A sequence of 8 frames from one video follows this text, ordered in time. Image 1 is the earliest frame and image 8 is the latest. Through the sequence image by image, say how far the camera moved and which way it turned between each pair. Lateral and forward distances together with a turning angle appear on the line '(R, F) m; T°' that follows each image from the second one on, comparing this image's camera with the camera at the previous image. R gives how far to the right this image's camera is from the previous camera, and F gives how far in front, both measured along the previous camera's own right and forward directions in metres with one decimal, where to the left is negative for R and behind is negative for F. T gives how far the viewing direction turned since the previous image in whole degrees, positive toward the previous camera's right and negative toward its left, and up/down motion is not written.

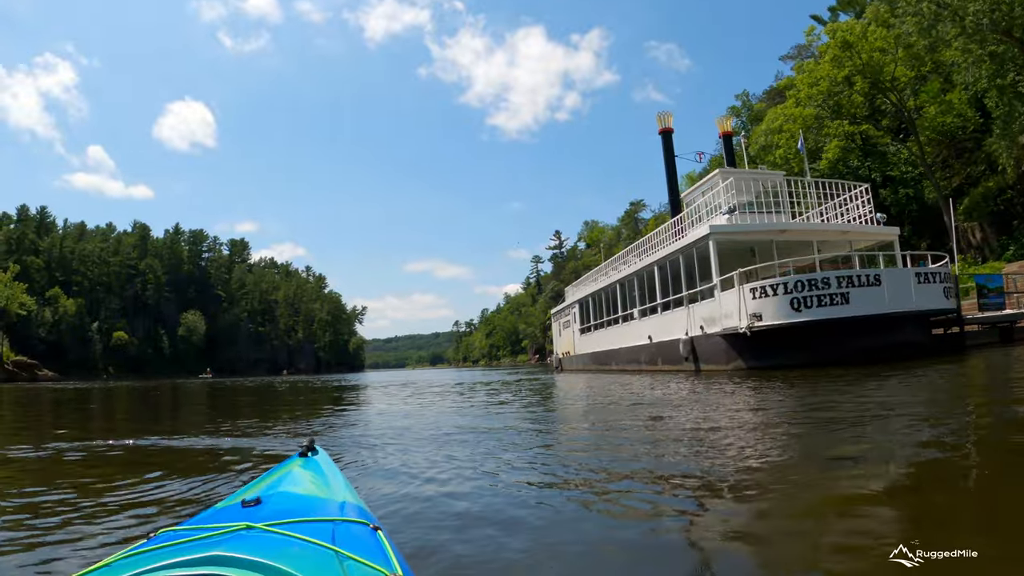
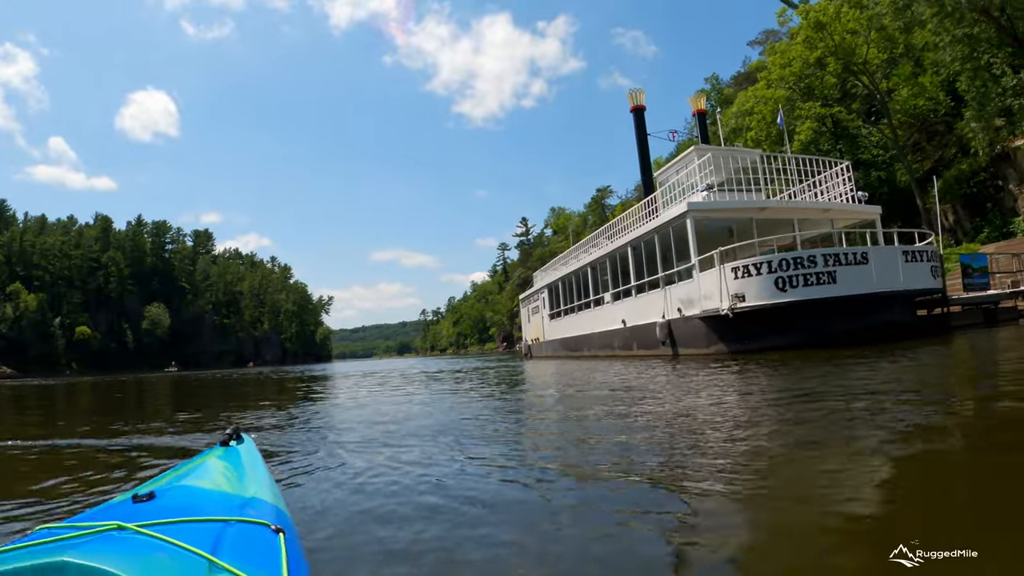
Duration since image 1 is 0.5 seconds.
(0.0, +1.0) m; +3°
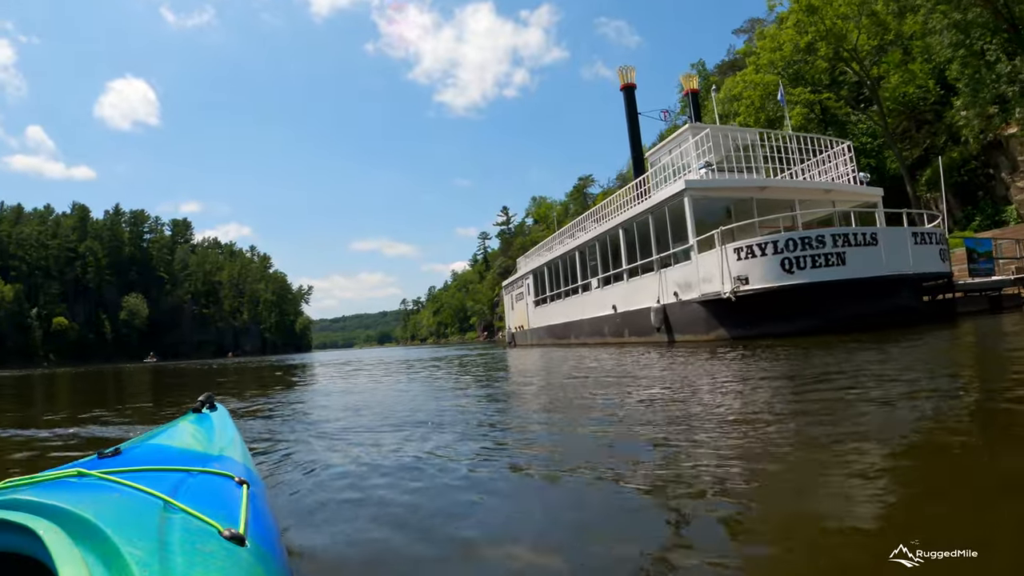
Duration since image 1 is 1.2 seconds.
(-0.1, +0.9) m; +2°
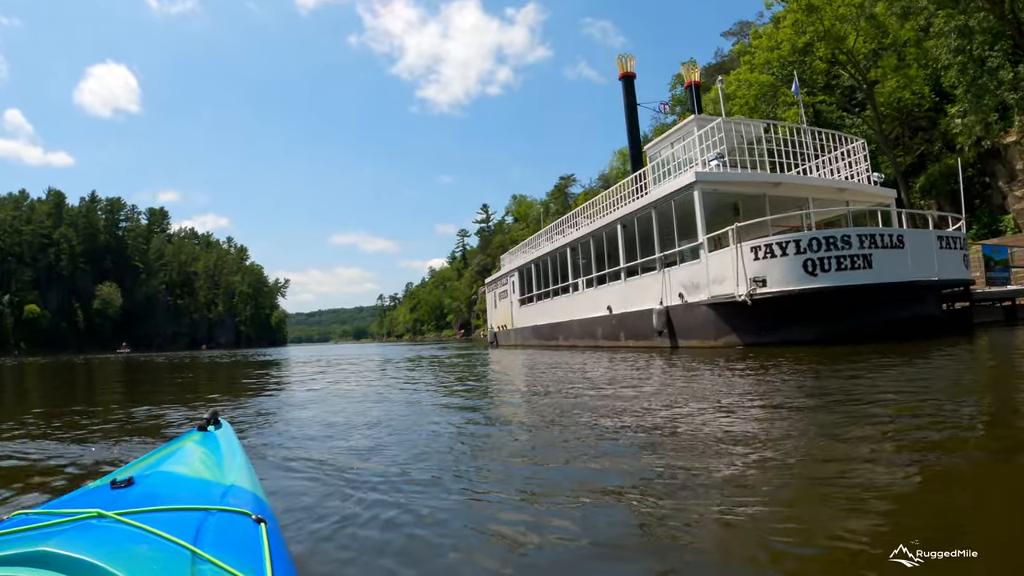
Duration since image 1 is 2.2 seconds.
(-0.3, +1.2) m; +2°
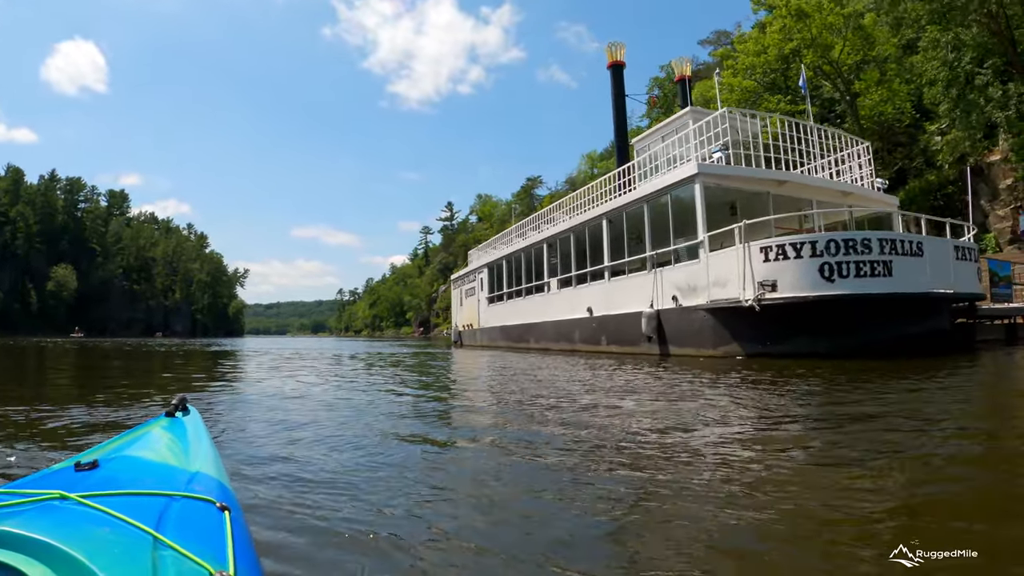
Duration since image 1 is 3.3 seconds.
(-0.2, +1.4) m; +4°
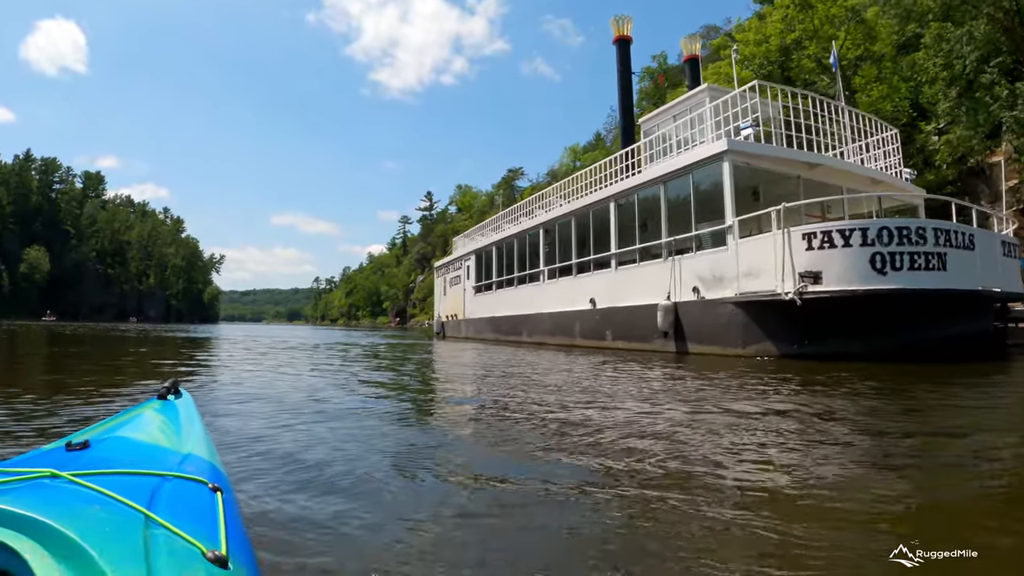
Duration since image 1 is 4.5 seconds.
(-0.4, +1.2) m; +2°
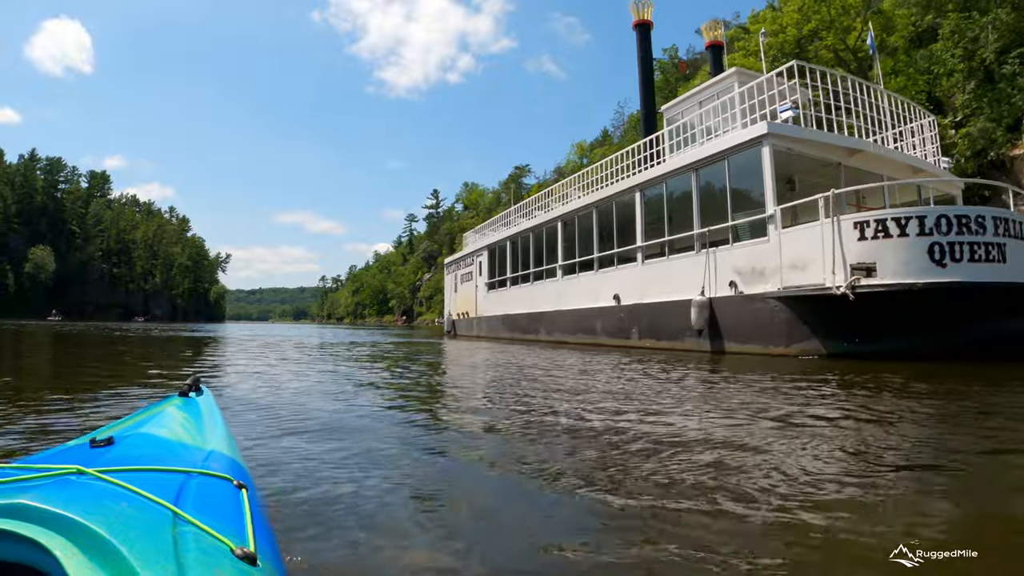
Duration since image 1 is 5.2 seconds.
(-0.3, +0.6) m; -1°
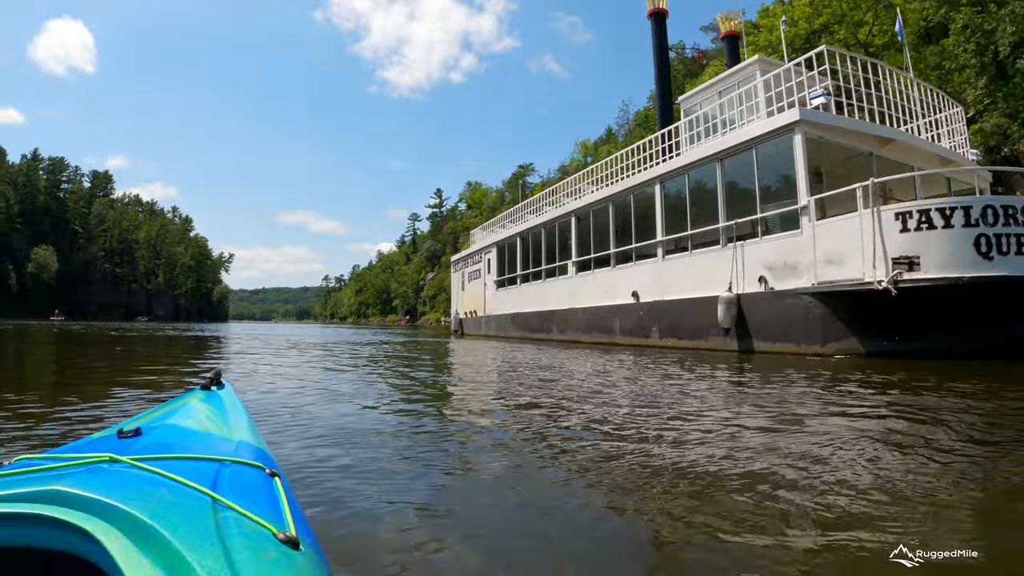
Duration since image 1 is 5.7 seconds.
(-0.2, +0.4) m; 0°
